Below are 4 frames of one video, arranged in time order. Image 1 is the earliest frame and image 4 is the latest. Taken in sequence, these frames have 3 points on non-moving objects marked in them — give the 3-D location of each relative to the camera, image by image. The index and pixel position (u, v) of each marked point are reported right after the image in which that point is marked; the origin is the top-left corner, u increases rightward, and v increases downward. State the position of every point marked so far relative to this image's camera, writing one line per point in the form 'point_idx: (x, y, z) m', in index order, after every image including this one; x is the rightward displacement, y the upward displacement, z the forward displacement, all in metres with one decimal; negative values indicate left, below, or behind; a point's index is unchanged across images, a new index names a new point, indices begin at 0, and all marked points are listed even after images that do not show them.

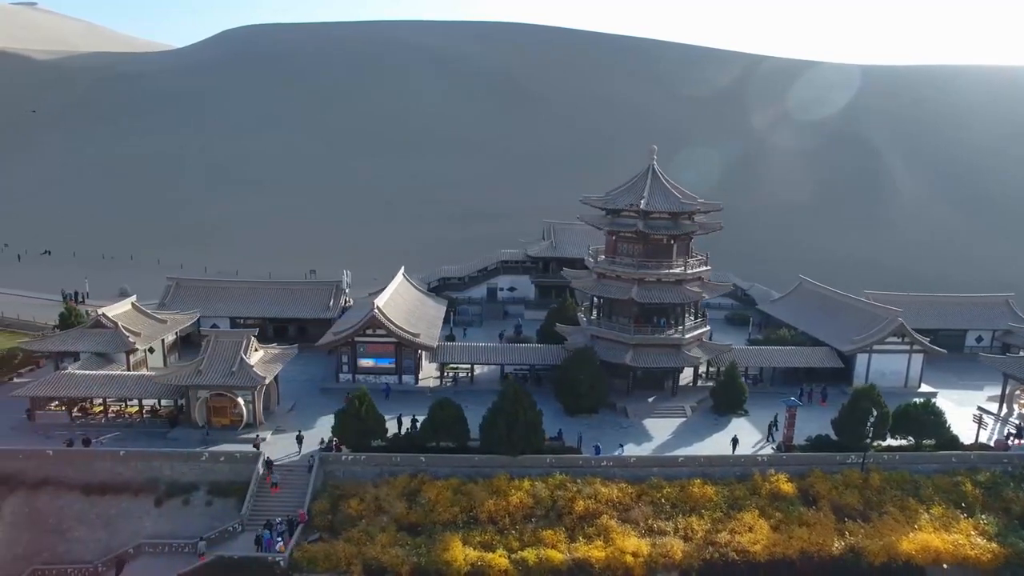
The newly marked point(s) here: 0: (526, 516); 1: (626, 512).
0: (+0.5, -6.4, +19.5) m
1: (+3.4, -6.4, +19.8) m
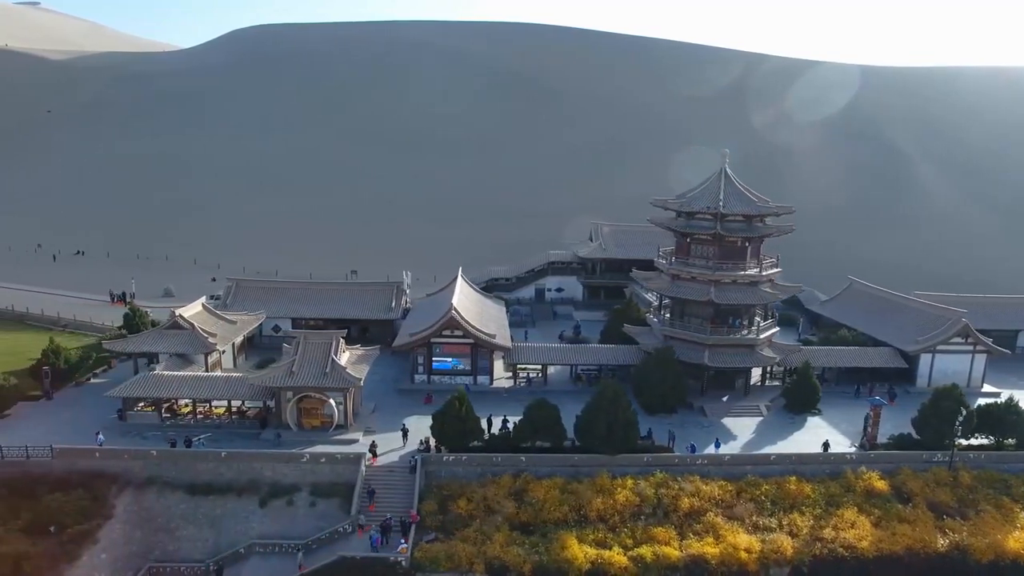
0: (+3.6, -6.5, +19.8) m
1: (+6.4, -6.5, +20.1) m
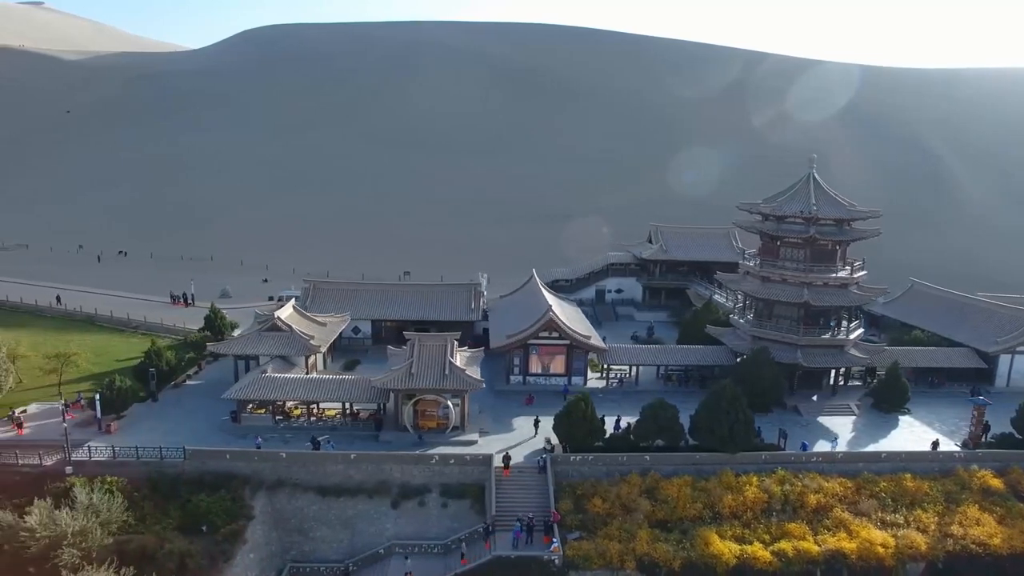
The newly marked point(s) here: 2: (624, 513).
0: (+7.5, -6.5, +20.2) m
1: (+10.3, -6.6, +20.6) m
2: (+3.2, -6.5, +19.7) m
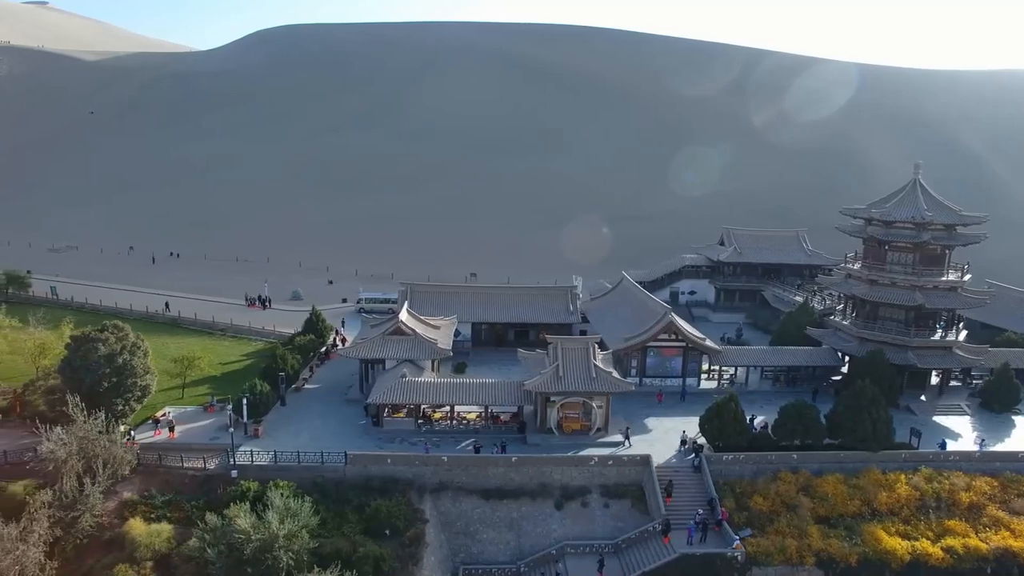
0: (+12.4, -6.7, +20.7) m
1: (+15.2, -6.7, +21.1) m
2: (+8.1, -6.6, +20.1) m
